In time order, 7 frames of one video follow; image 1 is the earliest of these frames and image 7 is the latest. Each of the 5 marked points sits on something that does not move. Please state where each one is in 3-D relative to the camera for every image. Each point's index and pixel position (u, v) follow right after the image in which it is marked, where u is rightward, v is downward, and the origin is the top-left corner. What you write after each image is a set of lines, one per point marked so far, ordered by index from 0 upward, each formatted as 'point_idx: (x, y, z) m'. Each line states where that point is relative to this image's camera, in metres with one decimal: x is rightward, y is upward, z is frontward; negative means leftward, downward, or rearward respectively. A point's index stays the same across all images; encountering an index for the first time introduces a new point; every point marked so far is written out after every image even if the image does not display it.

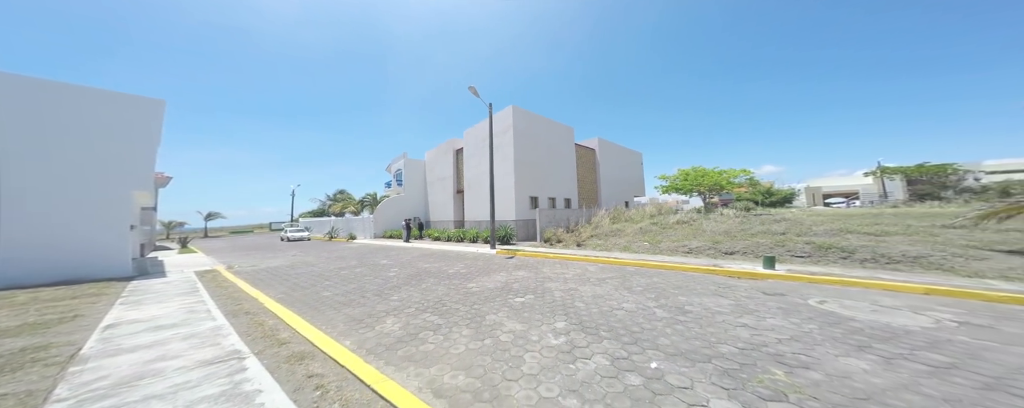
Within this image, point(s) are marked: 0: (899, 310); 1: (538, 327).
0: (+6.0, -1.7, +4.1) m
1: (+0.4, -1.7, +4.0) m
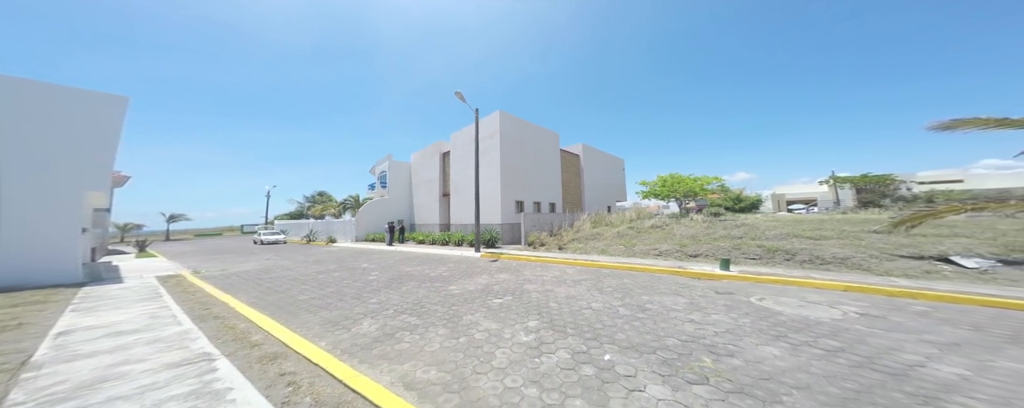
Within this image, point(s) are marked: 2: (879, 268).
0: (+5.6, -1.8, +4.8) m
1: (0.0, -1.9, +4.3) m
2: (+8.7, -1.5, +6.2) m
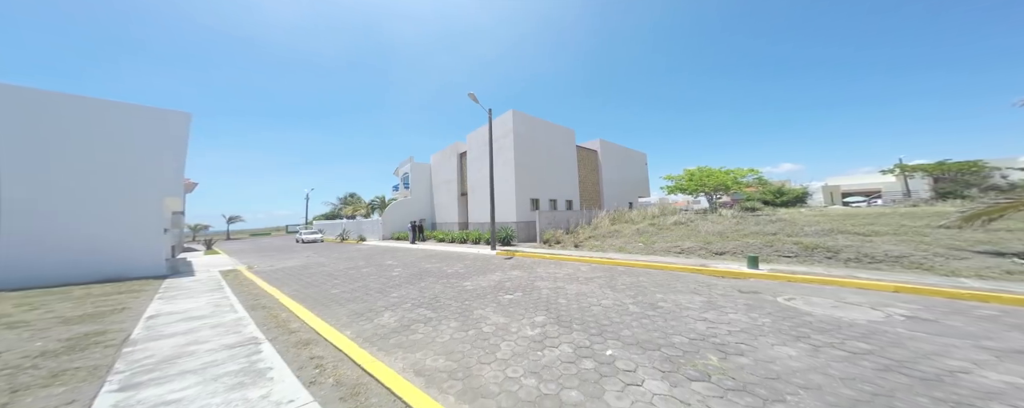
0: (+5.7, -1.7, +4.4) m
1: (+0.1, -1.8, +4.4) m
2: (+9.0, -1.3, +5.5) m
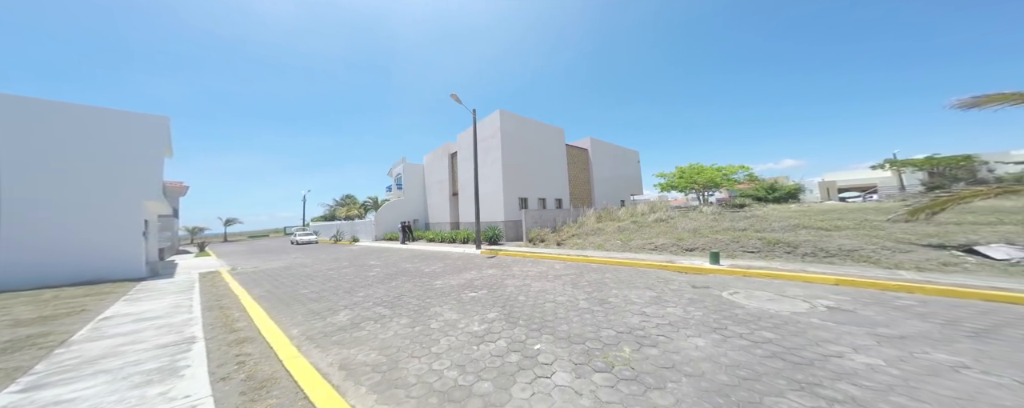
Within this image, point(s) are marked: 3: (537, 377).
0: (+4.8, -1.6, +4.5) m
1: (-0.8, -1.8, +4.6) m
2: (+8.1, -1.2, +5.7) m
3: (+0.3, -1.8, +2.8) m
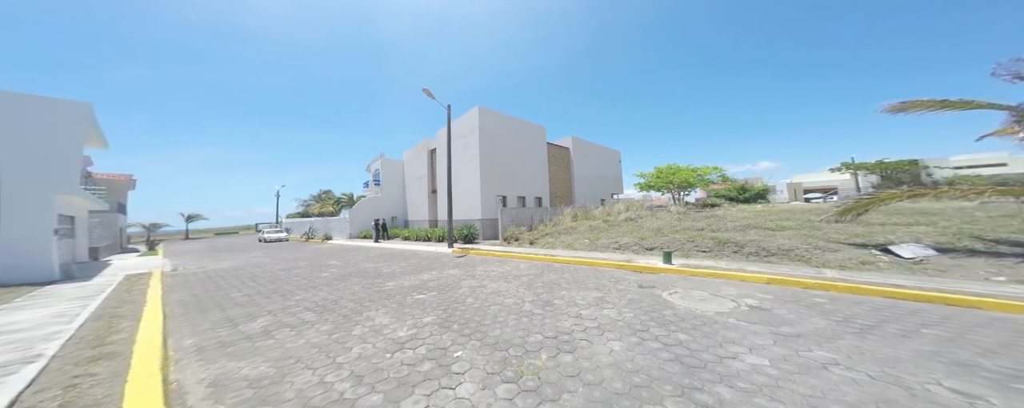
0: (+3.8, -1.7, +4.7) m
1: (-1.8, -1.8, +4.5) m
2: (+7.0, -1.2, +6.0) m
3: (-0.7, -1.9, +2.8) m
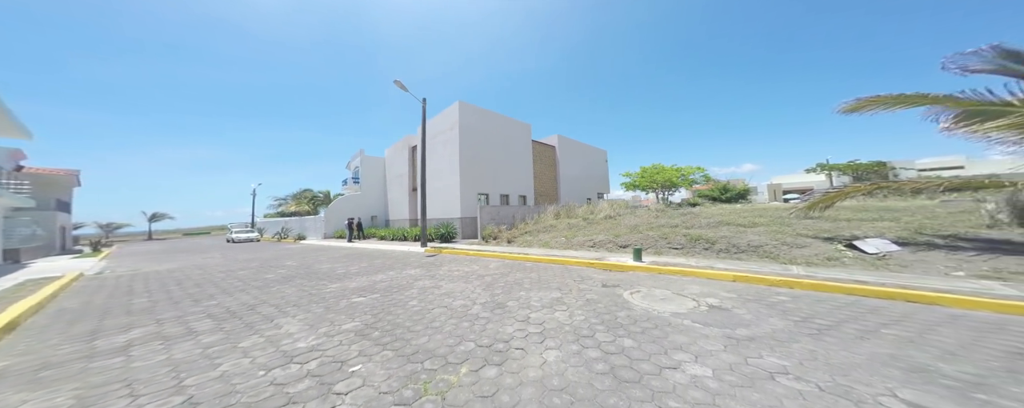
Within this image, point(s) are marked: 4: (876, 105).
0: (+2.9, -1.6, +4.4) m
1: (-2.7, -1.7, +4.0) m
2: (+6.1, -1.1, +5.8) m
3: (-1.5, -1.7, +2.3) m
4: (+8.3, +2.3, +6.0) m
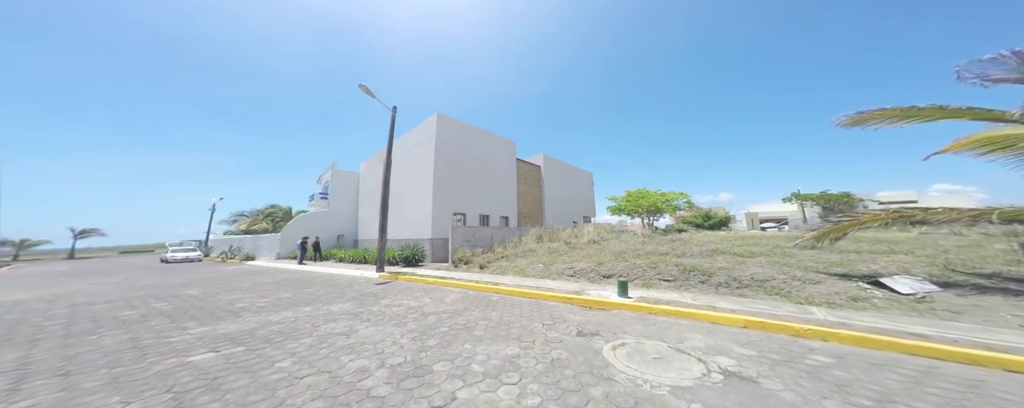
0: (+2.1, -1.8, +3.1) m
1: (-3.5, -1.7, +2.4) m
2: (+5.2, -1.6, +4.7) m
3: (-2.2, -1.6, +0.7) m
4: (+7.4, +1.7, +5.3) m
